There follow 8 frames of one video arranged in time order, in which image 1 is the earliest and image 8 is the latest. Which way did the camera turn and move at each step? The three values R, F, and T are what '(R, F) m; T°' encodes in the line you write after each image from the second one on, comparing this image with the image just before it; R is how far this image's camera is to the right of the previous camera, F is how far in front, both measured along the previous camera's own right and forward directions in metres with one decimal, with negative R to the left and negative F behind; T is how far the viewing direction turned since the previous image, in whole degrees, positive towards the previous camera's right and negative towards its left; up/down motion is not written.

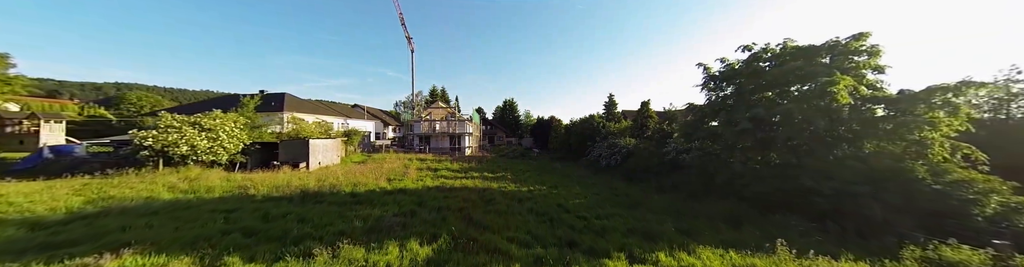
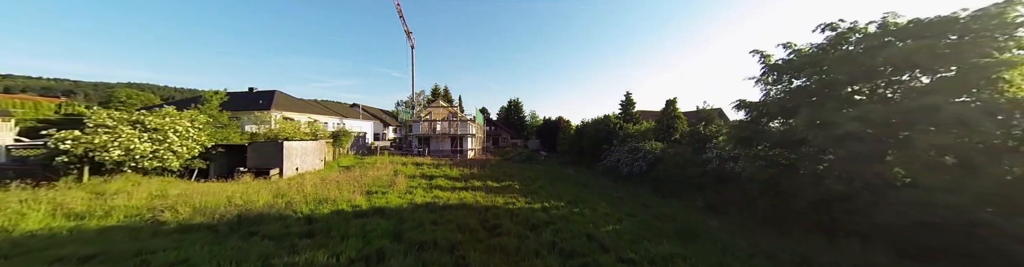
(-0.2, +1.7) m; -1°
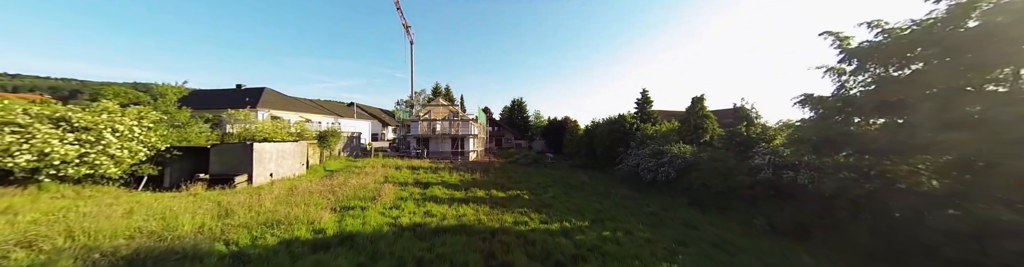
(-0.2, +1.4) m; -1°
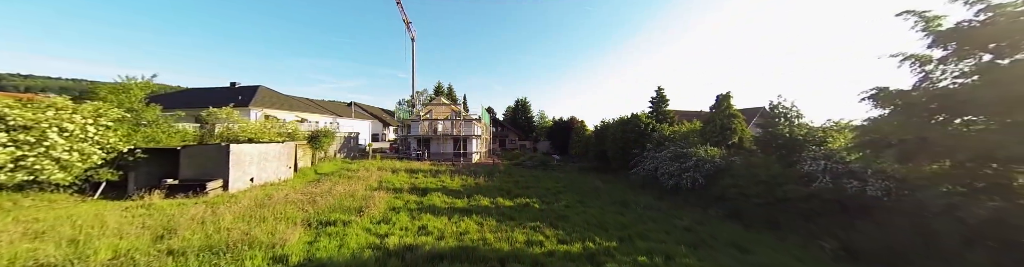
(-0.2, +1.0) m; -1°
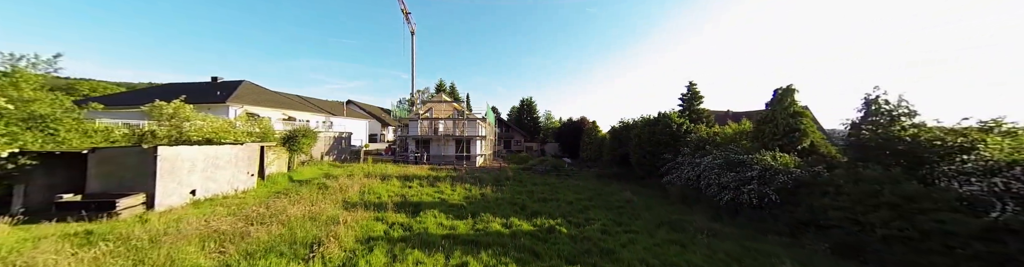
(-0.4, +1.8) m; -1°
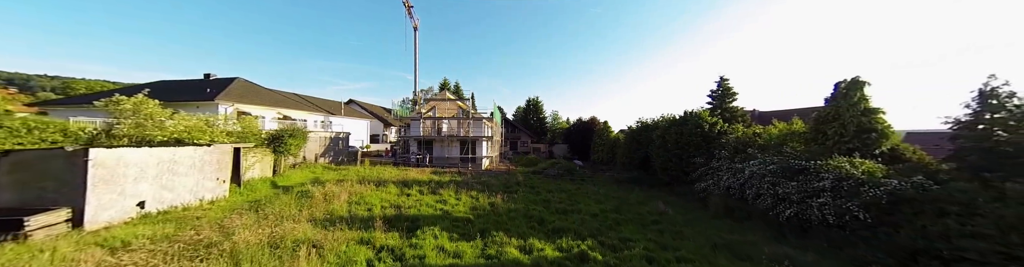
(-0.3, +1.2) m; -1°
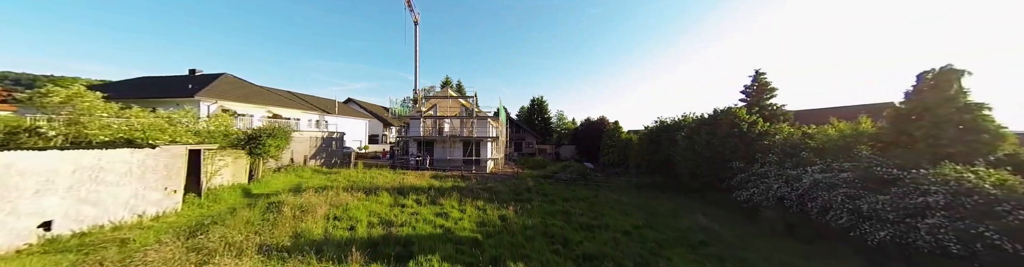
(-0.3, +1.2) m; 0°
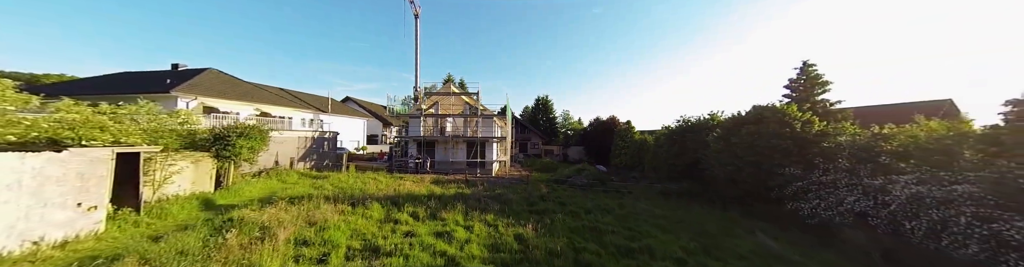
(-0.4, +1.3) m; 0°
